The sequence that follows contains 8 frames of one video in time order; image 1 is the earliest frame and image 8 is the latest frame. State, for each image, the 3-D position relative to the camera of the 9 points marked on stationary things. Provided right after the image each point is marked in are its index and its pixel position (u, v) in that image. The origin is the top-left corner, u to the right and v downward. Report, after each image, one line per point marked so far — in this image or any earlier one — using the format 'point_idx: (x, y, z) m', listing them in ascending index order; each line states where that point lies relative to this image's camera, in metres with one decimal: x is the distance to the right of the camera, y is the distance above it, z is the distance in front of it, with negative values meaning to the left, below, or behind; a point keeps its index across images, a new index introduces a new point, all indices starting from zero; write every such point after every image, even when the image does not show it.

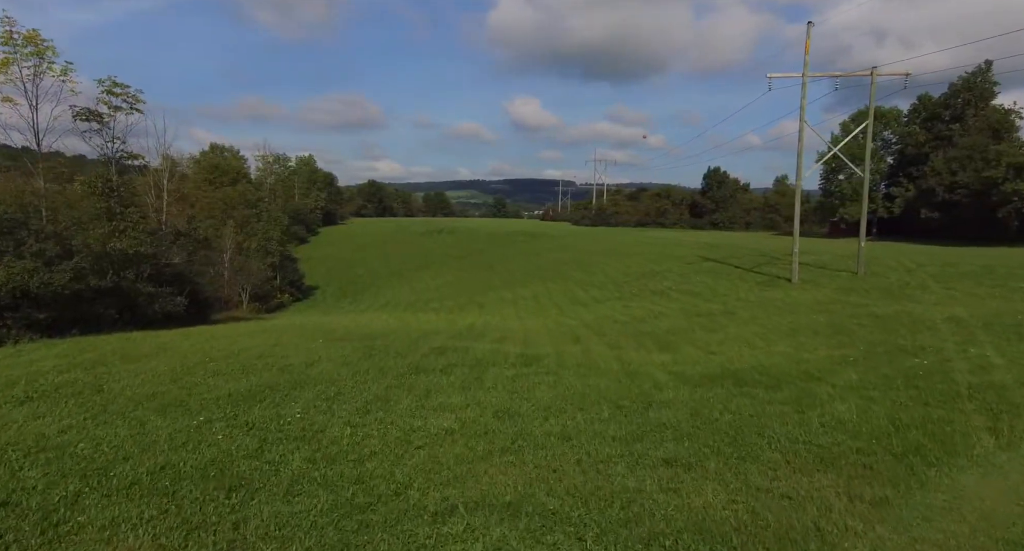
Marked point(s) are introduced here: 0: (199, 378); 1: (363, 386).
0: (-5.4, -1.8, +10.1) m
1: (-2.5, -1.9, +9.7) m
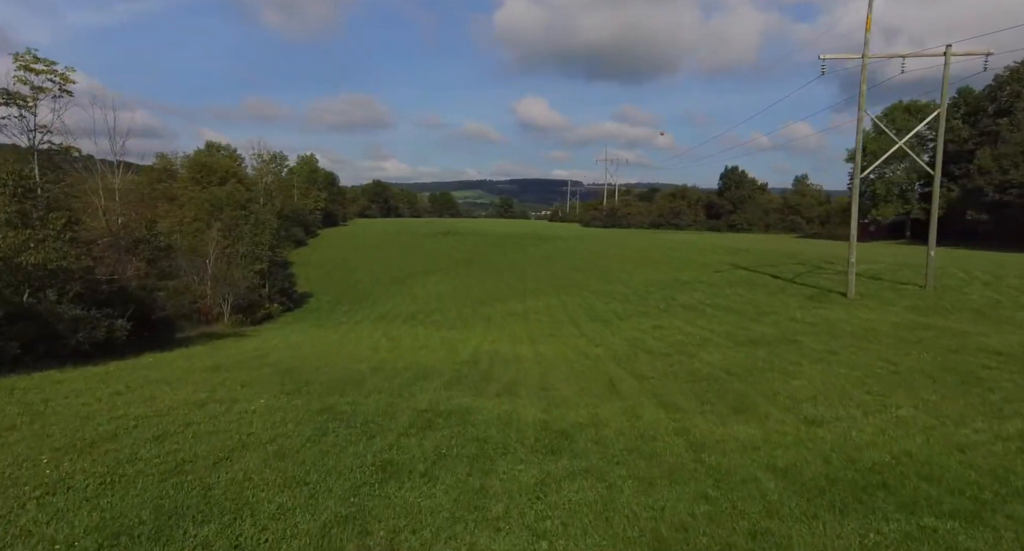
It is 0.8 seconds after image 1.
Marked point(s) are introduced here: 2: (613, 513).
0: (-5.2, -2.4, +6.1) m
1: (-2.2, -2.5, +5.7) m
2: (+1.1, -2.6, +6.3) m
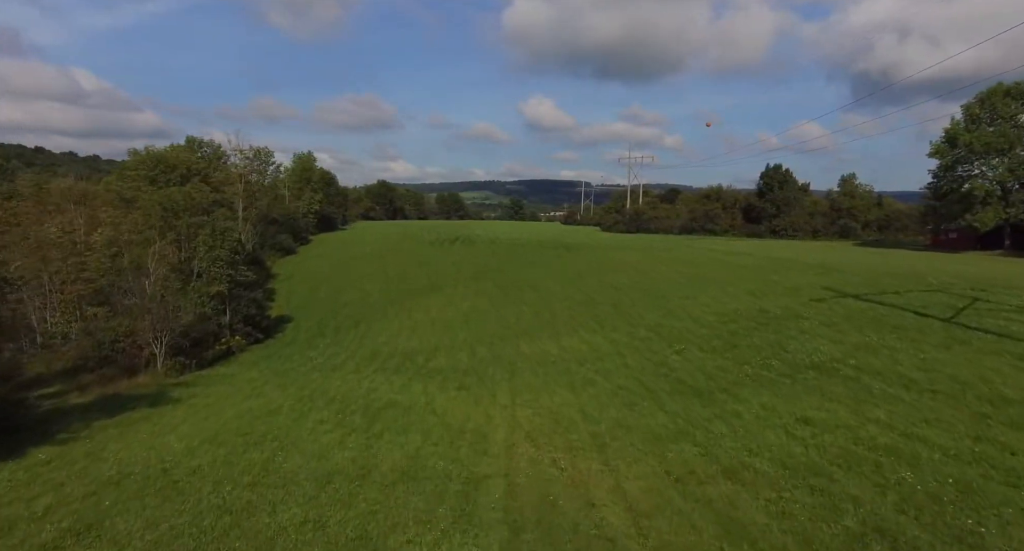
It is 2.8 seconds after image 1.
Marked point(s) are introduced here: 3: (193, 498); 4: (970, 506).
0: (-4.1, -3.8, -3.7) m
1: (-1.2, -3.9, -4.2) m
2: (+2.2, -4.0, -3.6) m
3: (-6.2, -4.2, +11.1) m
4: (+7.4, -3.8, +9.4) m
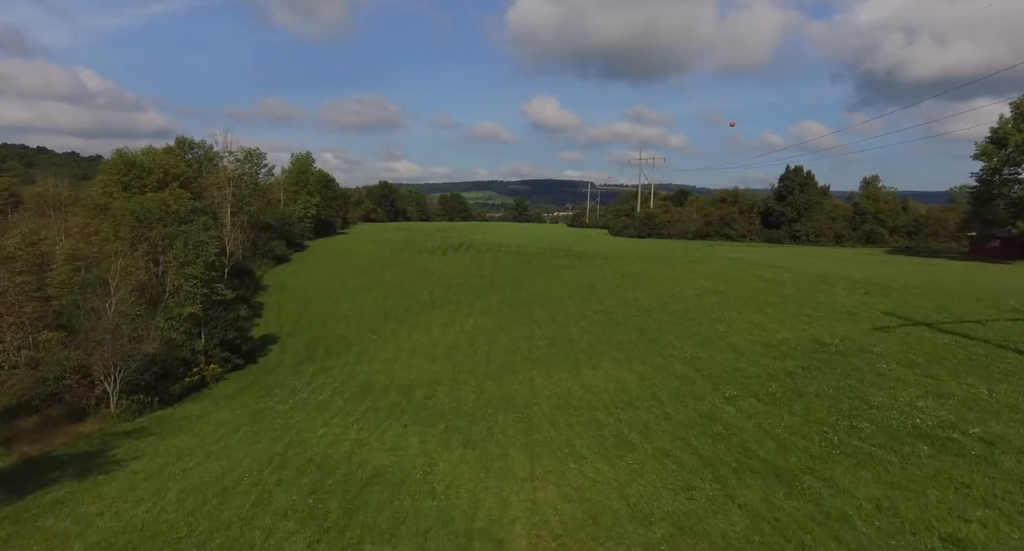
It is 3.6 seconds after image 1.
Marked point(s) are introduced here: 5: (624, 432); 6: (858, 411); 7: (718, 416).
0: (-3.7, -4.9, -8.0) m
1: (-0.8, -5.0, -8.5) m
2: (+2.6, -5.1, -7.9) m
3: (-5.7, -5.3, +6.8) m
4: (+7.9, -4.9, +5.1) m
5: (+3.7, -5.1, +18.7) m
6: (+10.4, -4.1, +17.1) m
7: (+6.8, -4.6, +18.8) m
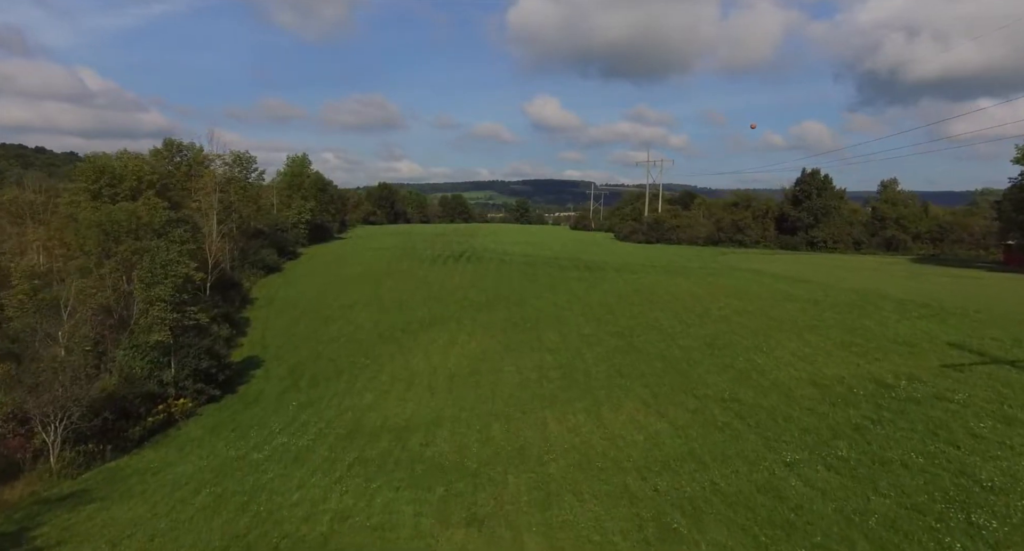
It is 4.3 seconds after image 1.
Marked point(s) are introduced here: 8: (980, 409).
0: (-3.3, -6.0, -11.6) m
1: (-0.4, -6.1, -12.1) m
2: (+3.0, -6.2, -11.6) m
3: (-5.3, -6.4, +3.2) m
4: (+8.3, -6.0, +1.4) m
5: (+4.1, -6.2, +15.1) m
6: (+10.8, -5.2, +13.4) m
7: (+7.2, -5.7, +15.1) m
8: (+14.6, -4.2, +17.9) m
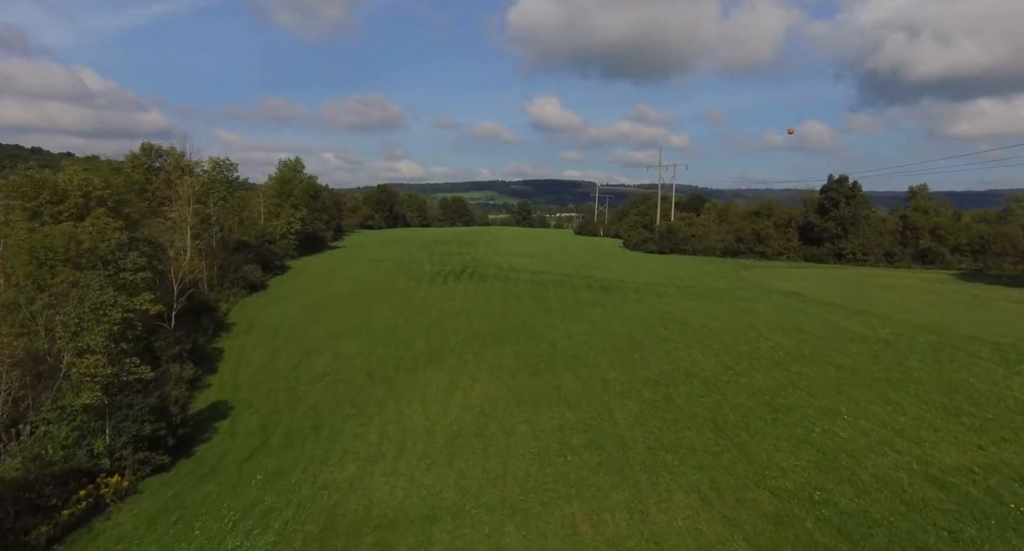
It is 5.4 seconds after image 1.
0: (-2.7, -7.8, -17.2) m
1: (+0.2, -7.9, -17.7) m
2: (+3.5, -8.1, -17.2) m
3: (-4.7, -8.3, -2.4) m
4: (+8.9, -7.8, -4.2) m
5: (+4.7, -8.0, +9.5) m
6: (+11.4, -7.0, +7.9) m
7: (+7.8, -7.5, +9.6) m
8: (+15.2, -6.0, +12.3) m
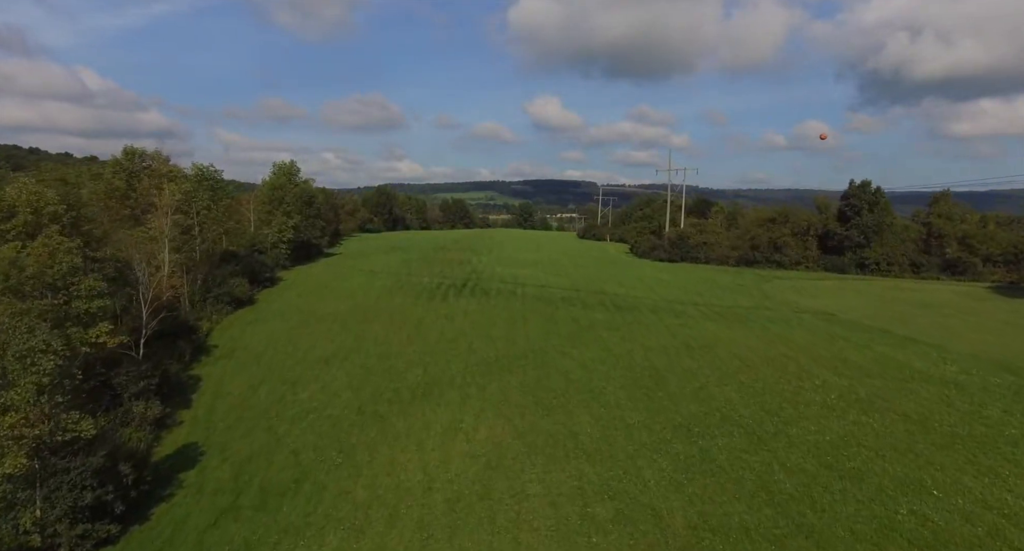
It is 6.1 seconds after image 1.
0: (-2.3, -9.2, -21.1) m
1: (+0.6, -9.3, -21.6) m
2: (+3.9, -9.4, -21.1) m
3: (-4.3, -9.6, -6.3) m
4: (+9.3, -9.1, -8.1) m
5: (+5.2, -9.3, +5.5) m
6: (+11.8, -8.3, +3.9) m
7: (+8.2, -8.8, +5.6) m
8: (+15.6, -7.3, +8.3) m
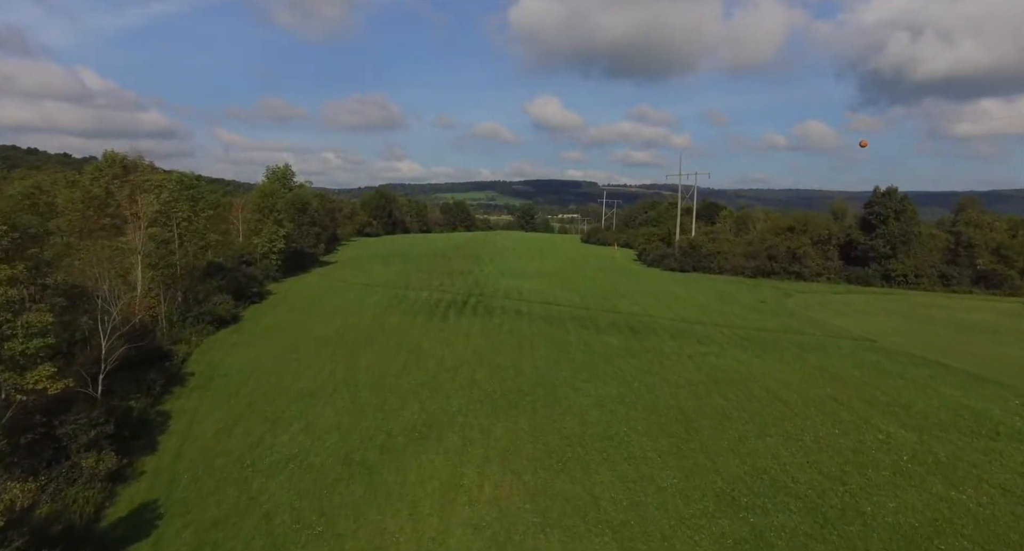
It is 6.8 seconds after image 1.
0: (-2.0, -10.6, -25.2) m
1: (+1.0, -10.7, -25.7) m
2: (+4.3, -10.8, -25.1) m
3: (-3.9, -11.0, -10.3) m
4: (+9.7, -10.6, -12.2) m
5: (+5.6, -10.7, +1.5) m
6: (+12.2, -9.8, -0.1) m
7: (+8.6, -10.3, +1.6) m
8: (+16.0, -8.8, +4.3) m
